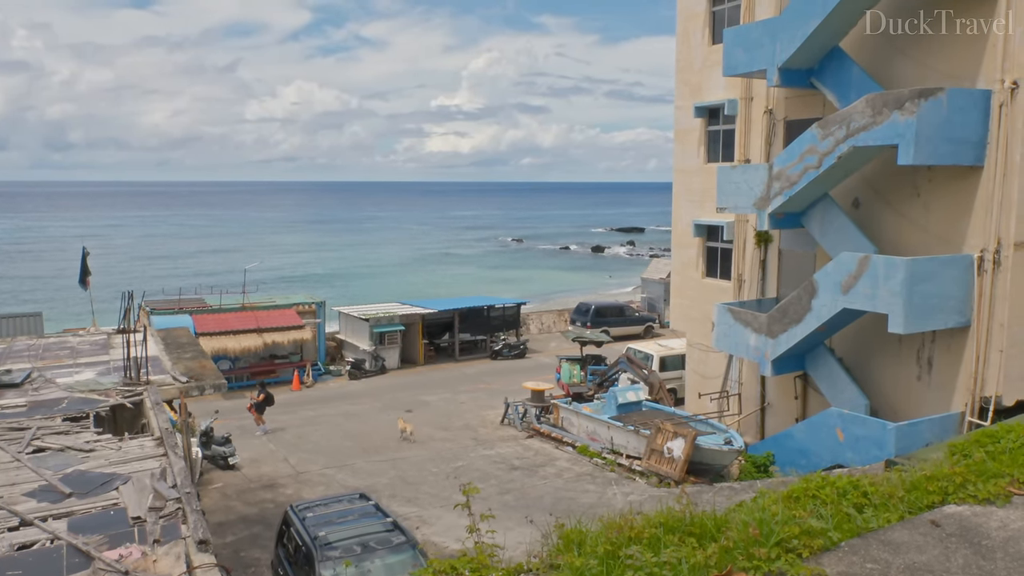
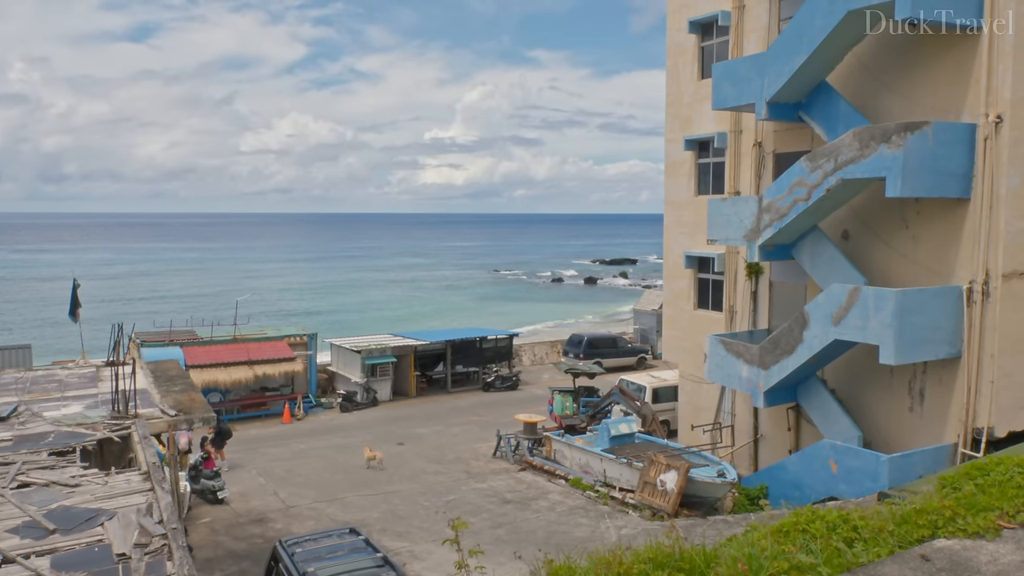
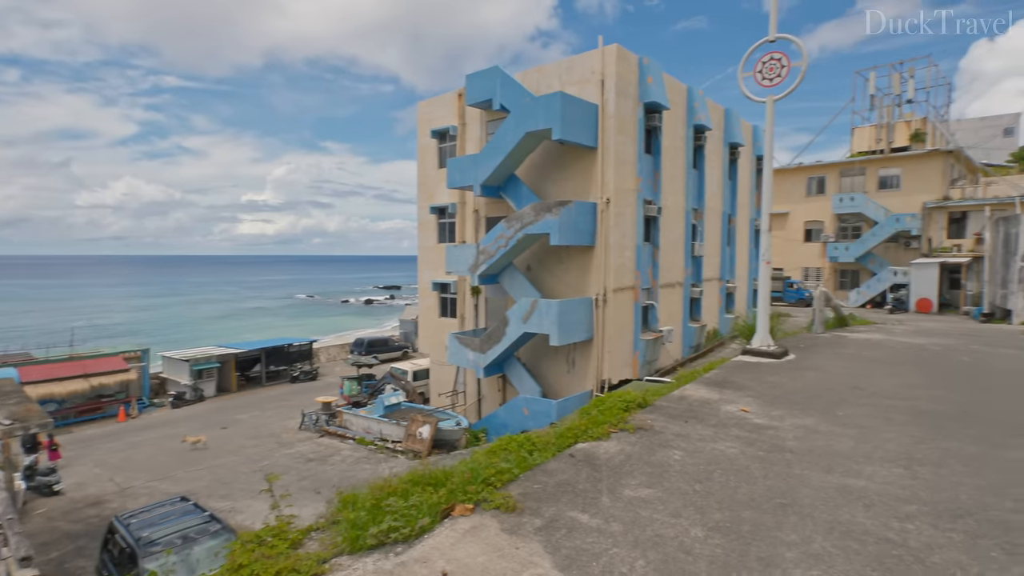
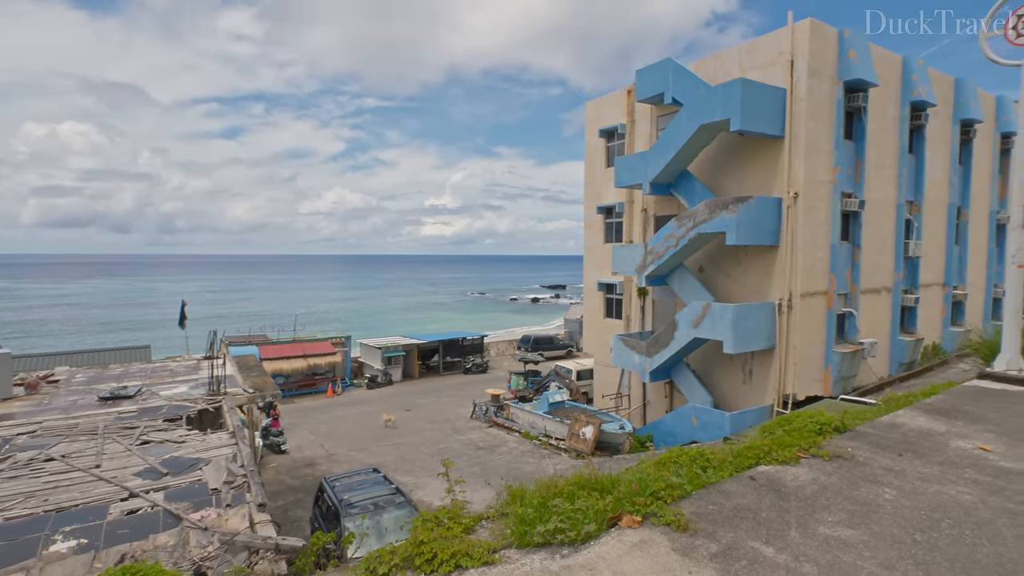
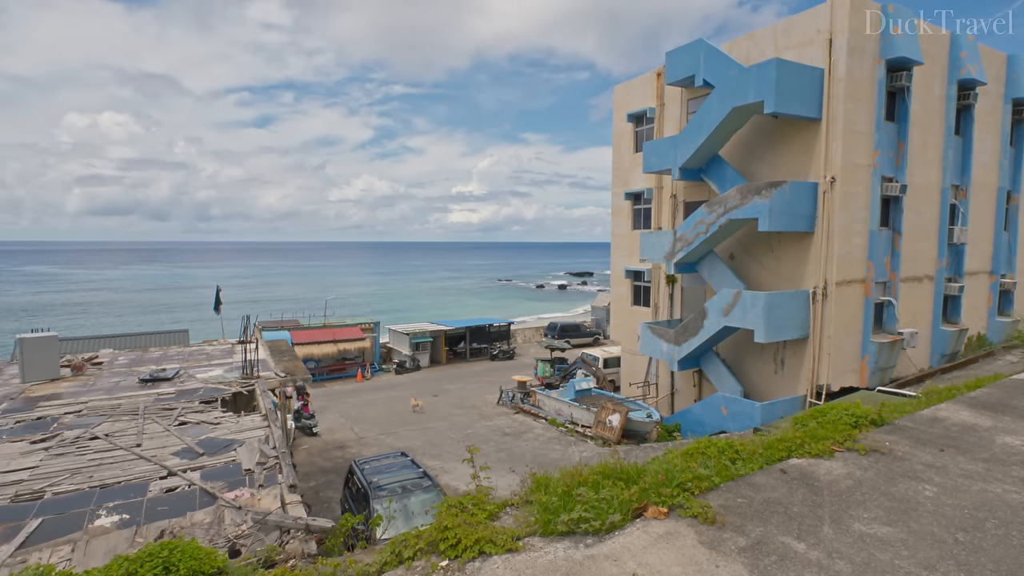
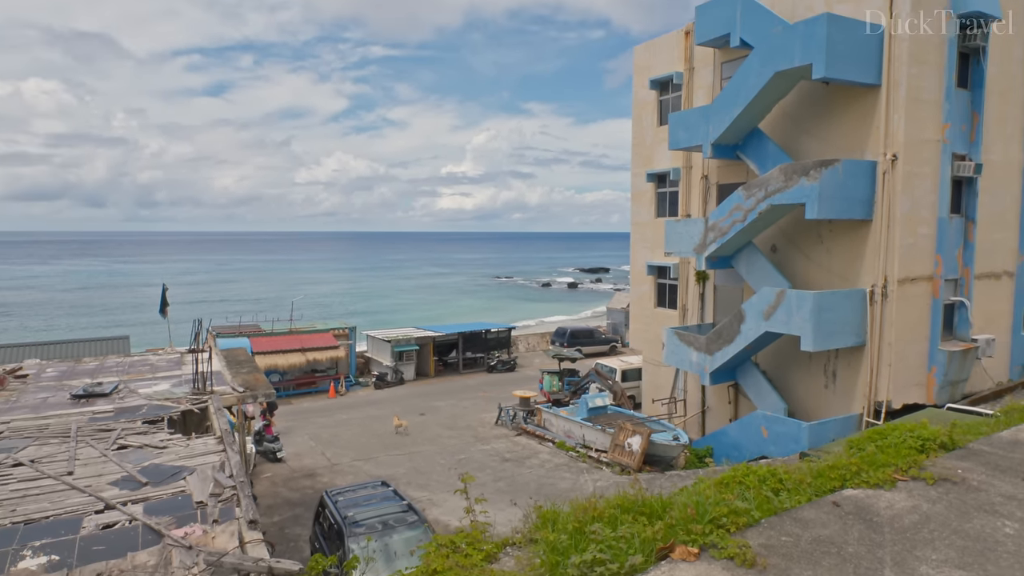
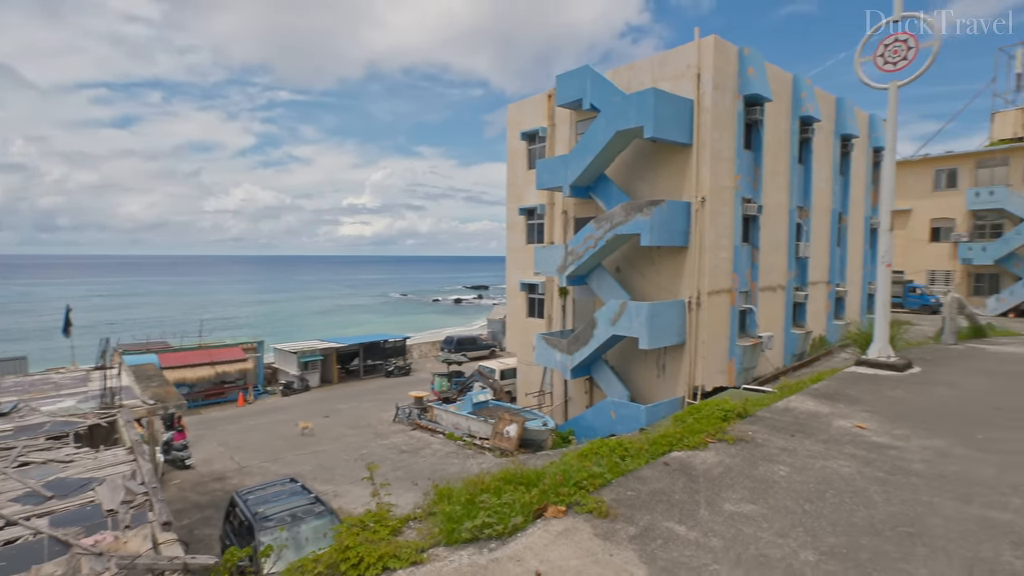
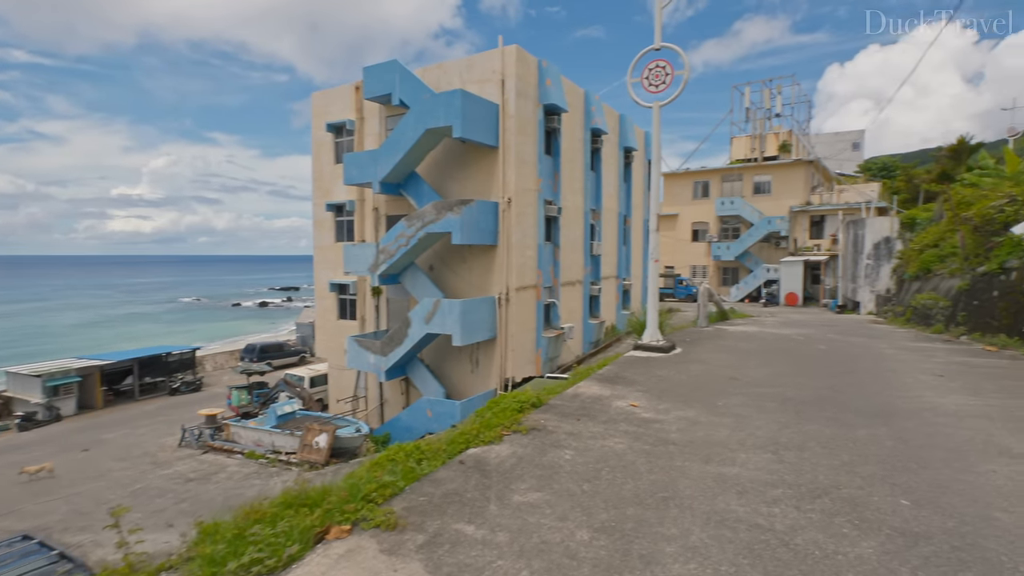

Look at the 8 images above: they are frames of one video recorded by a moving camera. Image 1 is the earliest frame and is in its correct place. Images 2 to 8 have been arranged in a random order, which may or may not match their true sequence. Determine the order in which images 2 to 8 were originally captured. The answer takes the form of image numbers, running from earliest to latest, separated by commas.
2, 6, 5, 4, 7, 3, 8
